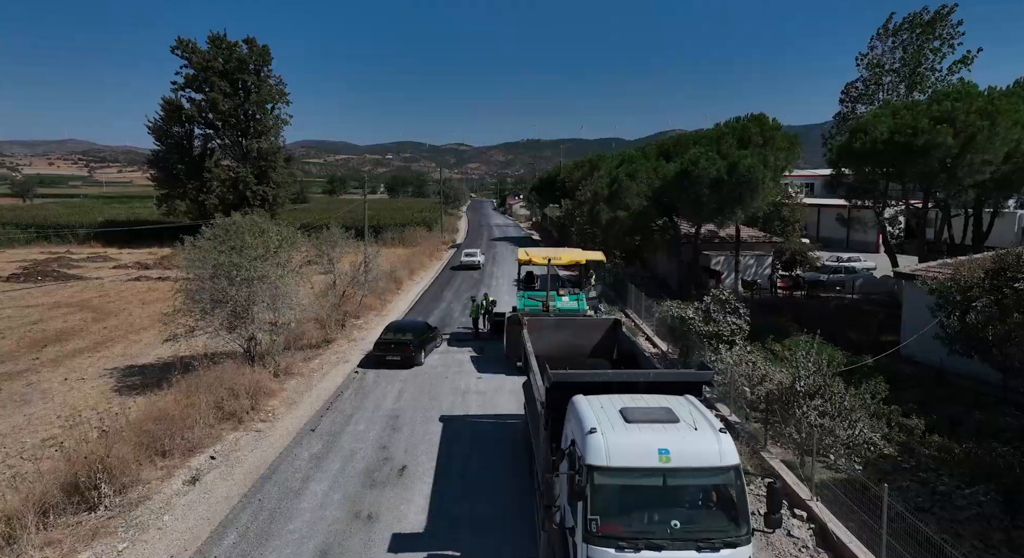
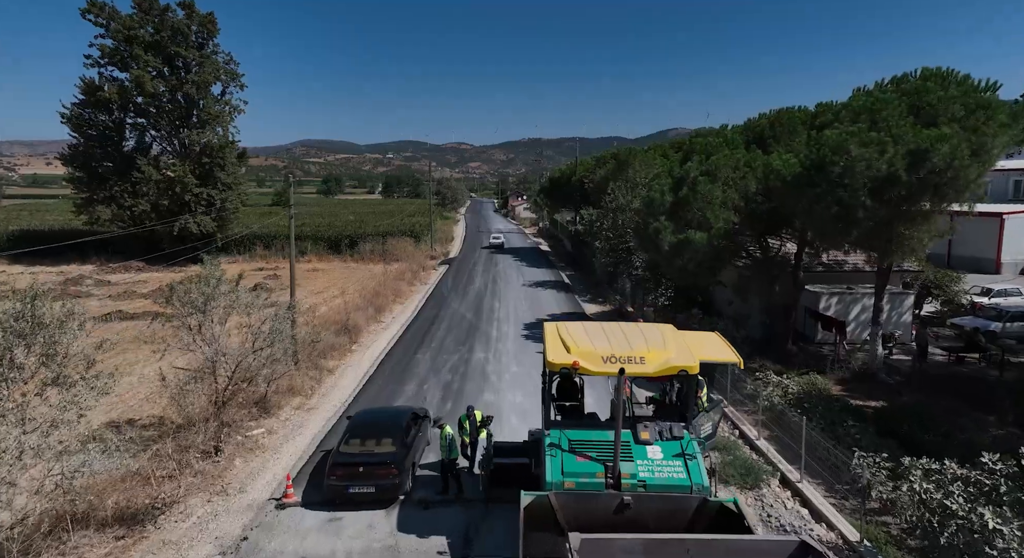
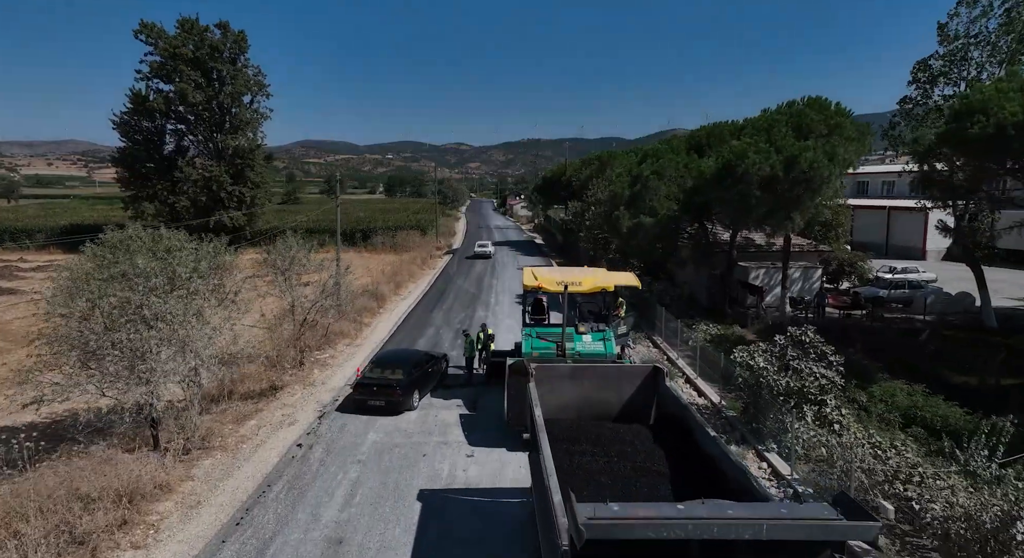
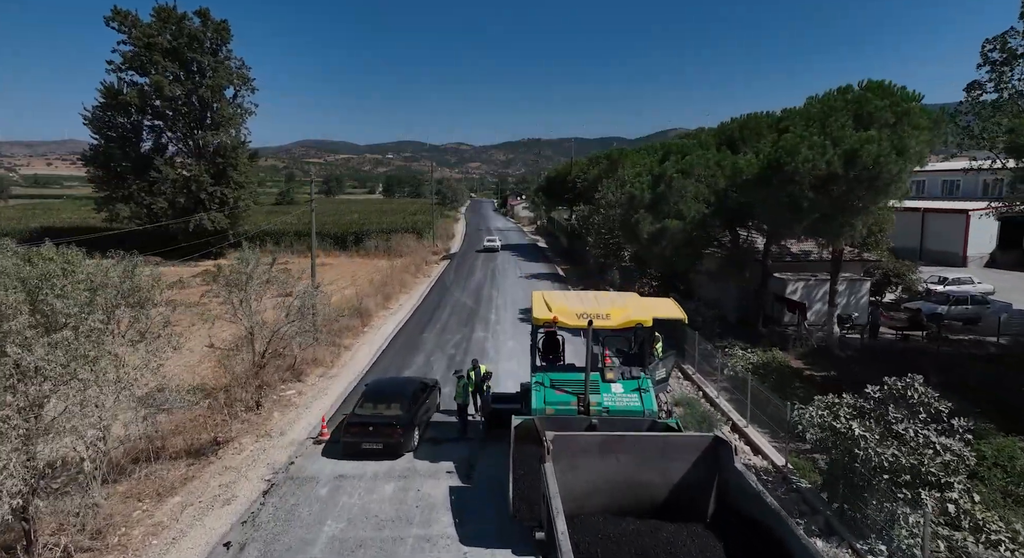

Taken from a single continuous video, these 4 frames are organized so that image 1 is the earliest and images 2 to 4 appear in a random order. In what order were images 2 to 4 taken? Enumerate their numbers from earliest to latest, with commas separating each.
3, 4, 2
